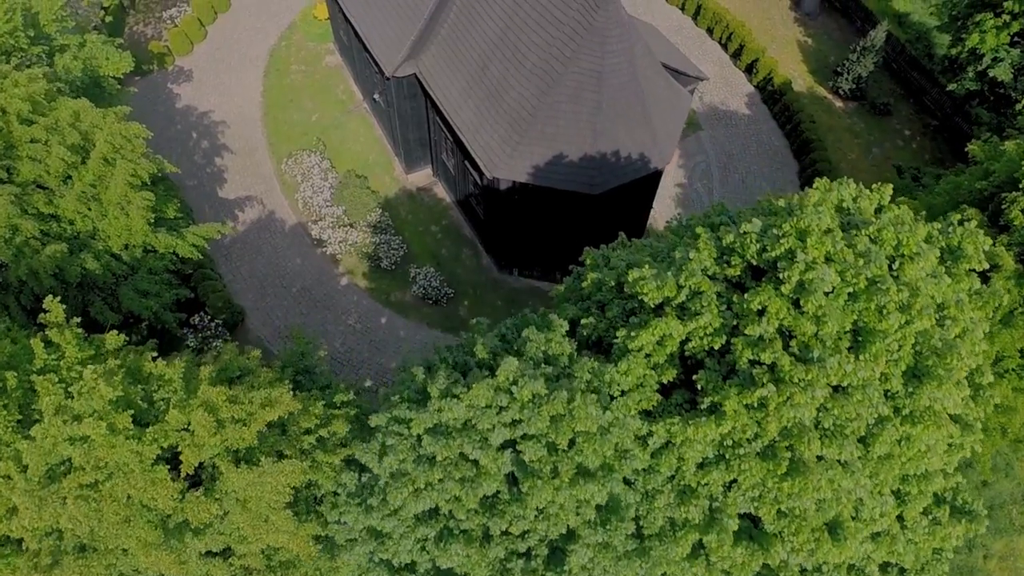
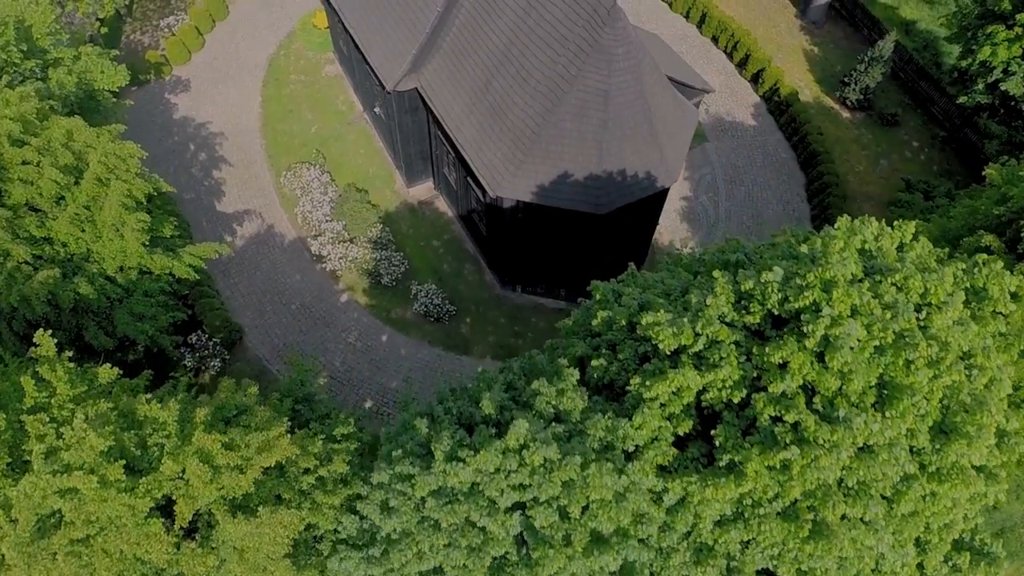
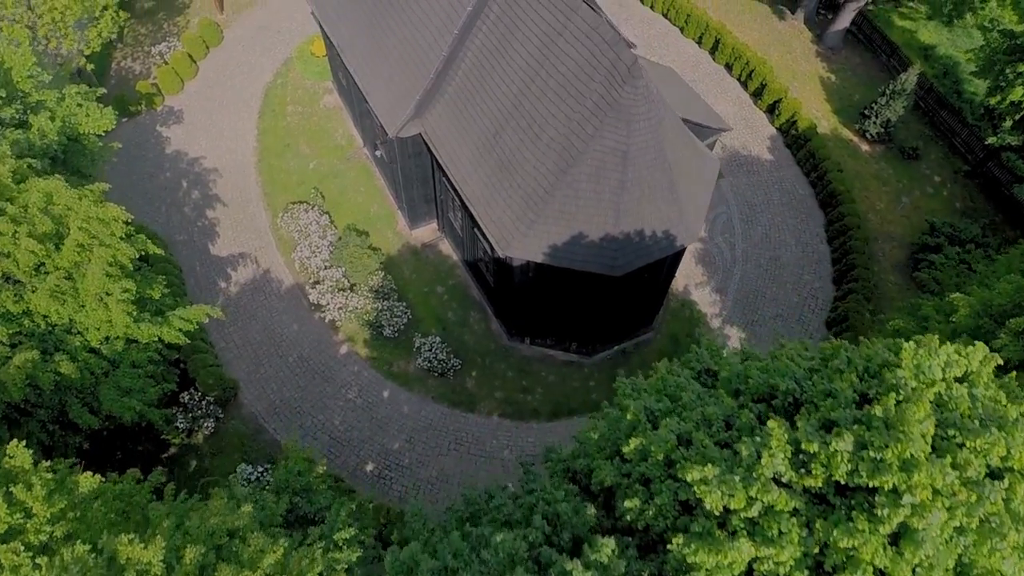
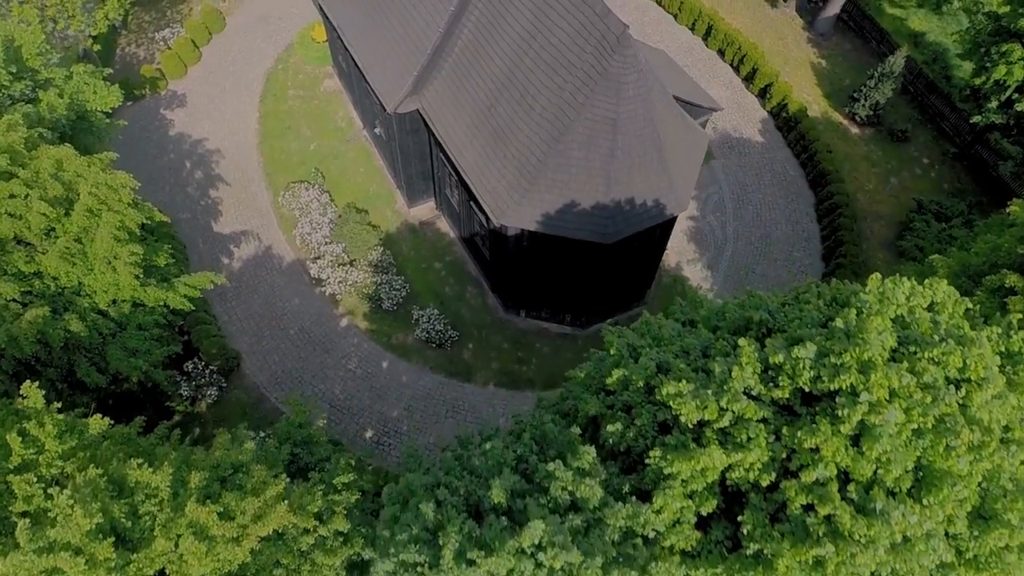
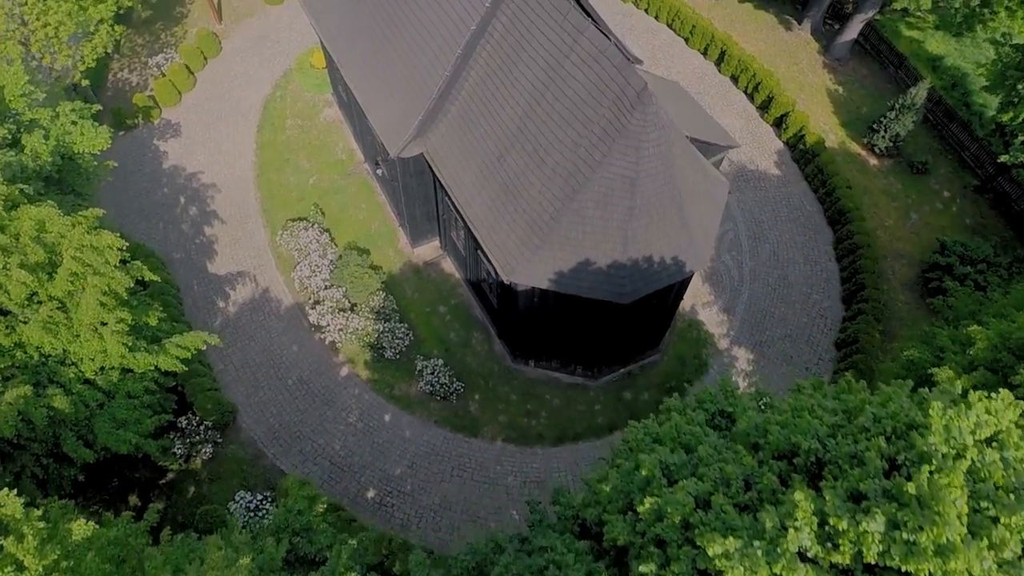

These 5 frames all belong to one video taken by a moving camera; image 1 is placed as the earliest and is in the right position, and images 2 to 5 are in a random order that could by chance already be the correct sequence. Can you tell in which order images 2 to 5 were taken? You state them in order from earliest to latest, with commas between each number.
2, 4, 3, 5
